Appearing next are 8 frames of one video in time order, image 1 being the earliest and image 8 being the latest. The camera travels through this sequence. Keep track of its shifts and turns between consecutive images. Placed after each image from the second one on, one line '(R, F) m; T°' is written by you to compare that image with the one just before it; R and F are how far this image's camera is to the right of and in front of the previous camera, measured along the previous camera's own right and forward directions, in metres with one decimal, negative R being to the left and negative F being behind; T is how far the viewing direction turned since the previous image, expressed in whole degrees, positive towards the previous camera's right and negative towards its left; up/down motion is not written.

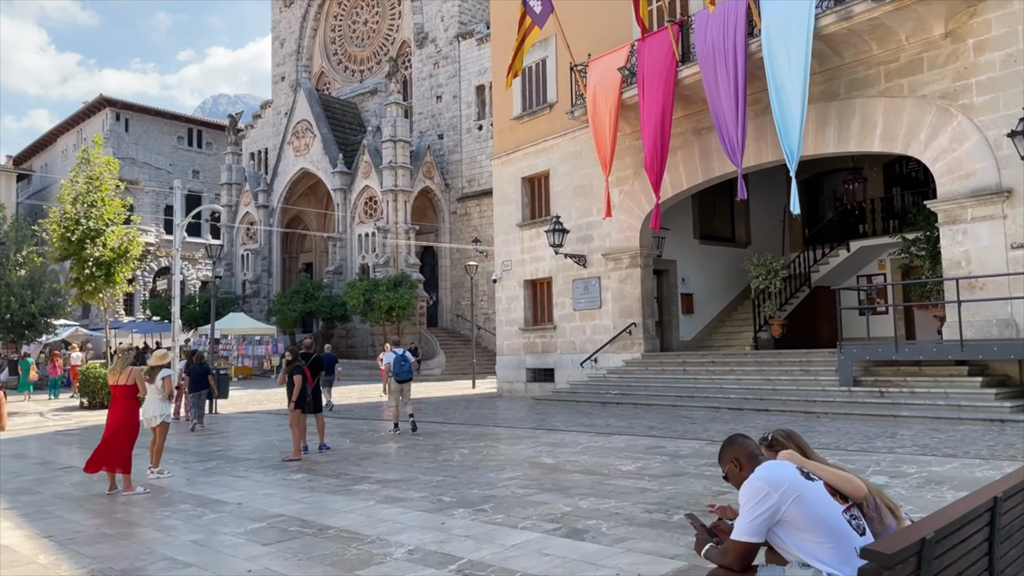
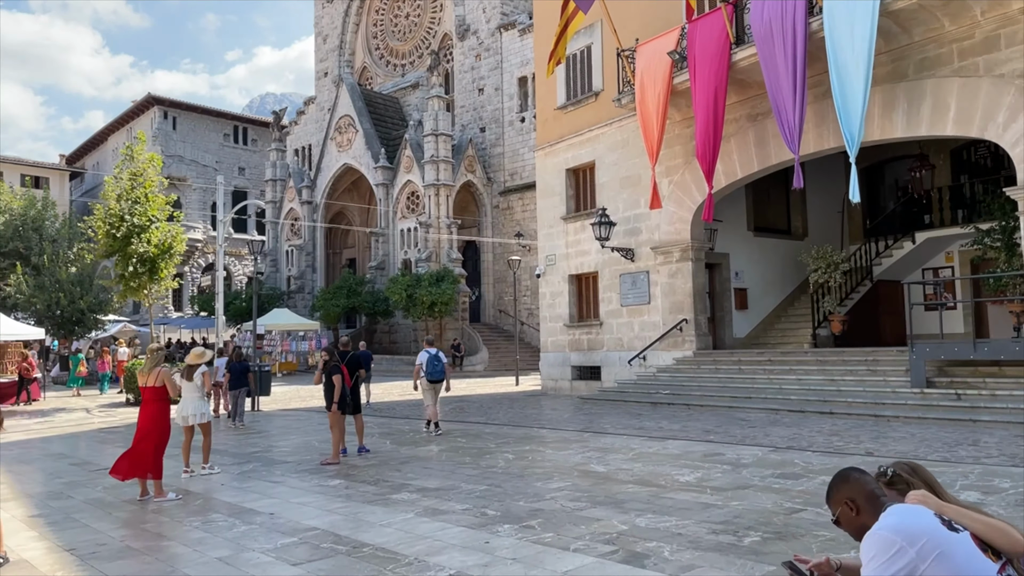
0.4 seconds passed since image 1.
(-0.1, +0.5) m; -3°
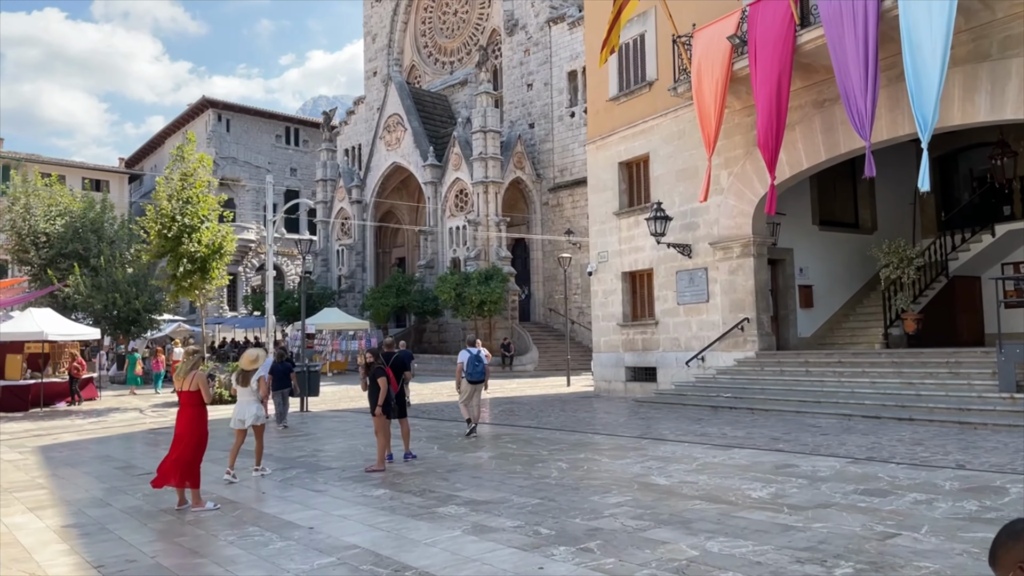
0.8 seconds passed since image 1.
(0.0, +0.5) m; -4°
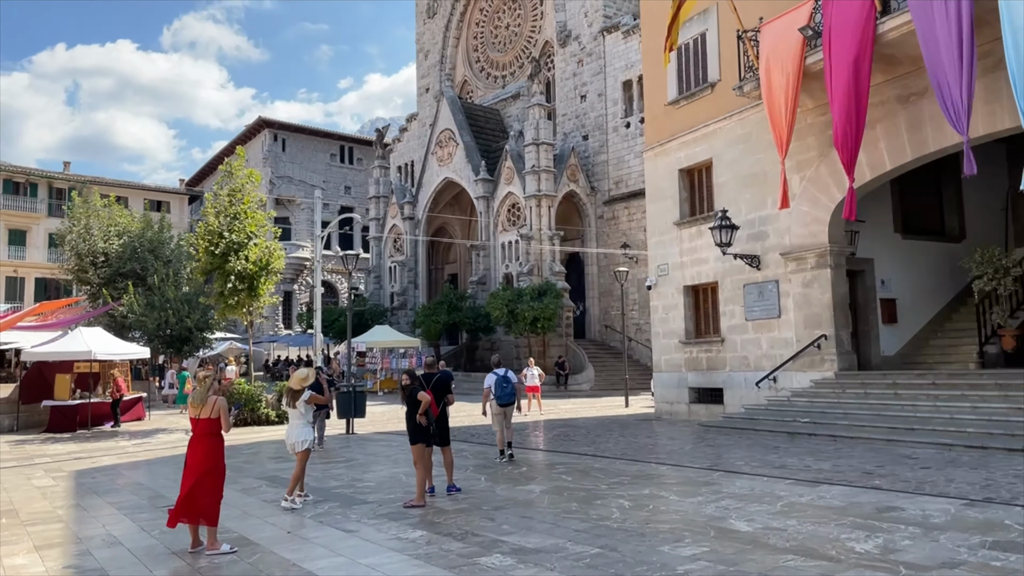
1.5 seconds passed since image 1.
(0.0, +0.9) m; -4°
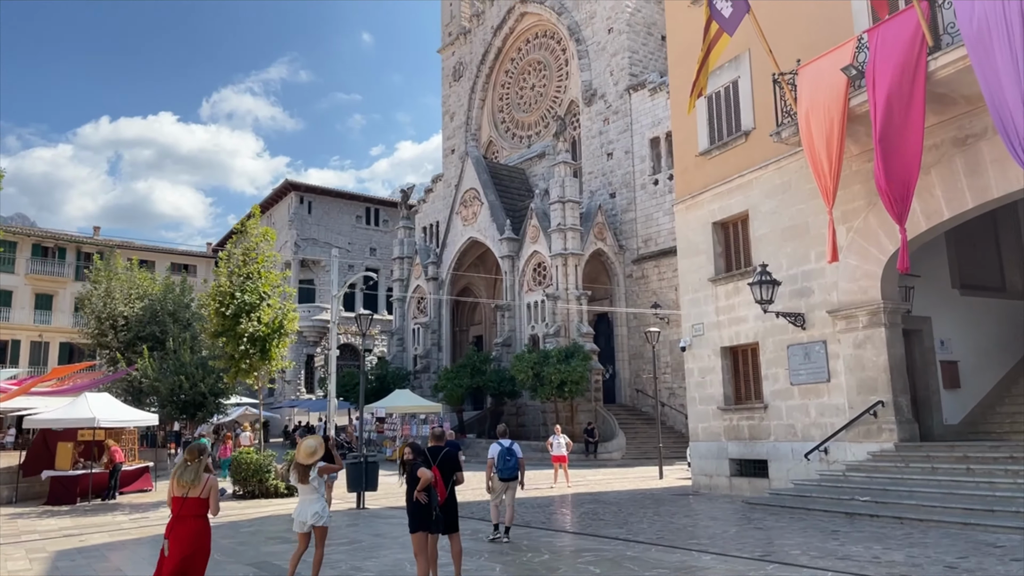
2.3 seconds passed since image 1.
(+0.1, +1.0) m; -2°
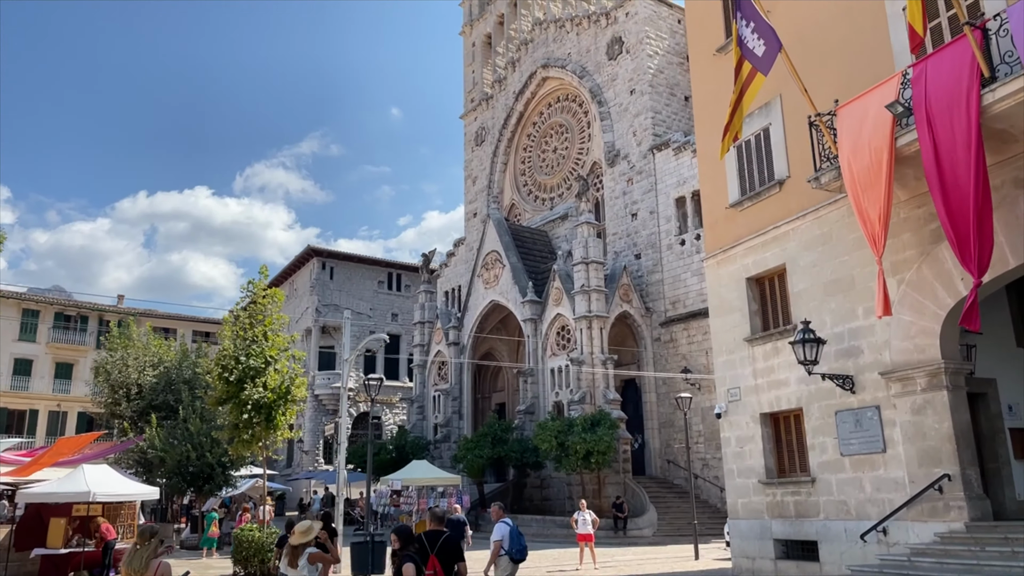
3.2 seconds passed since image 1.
(+0.1, +1.1) m; -2°
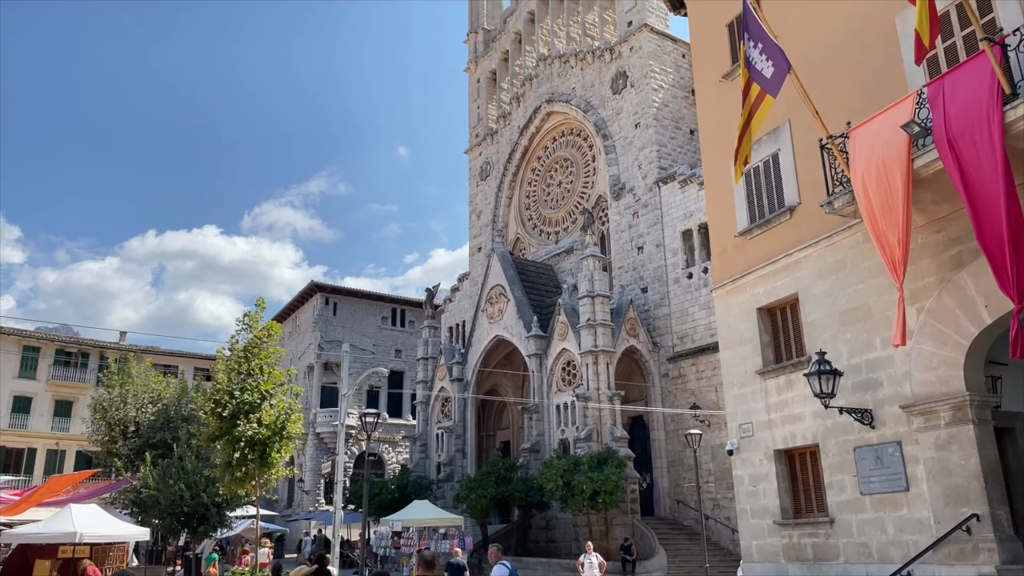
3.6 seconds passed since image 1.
(+0.1, +0.5) m; 0°
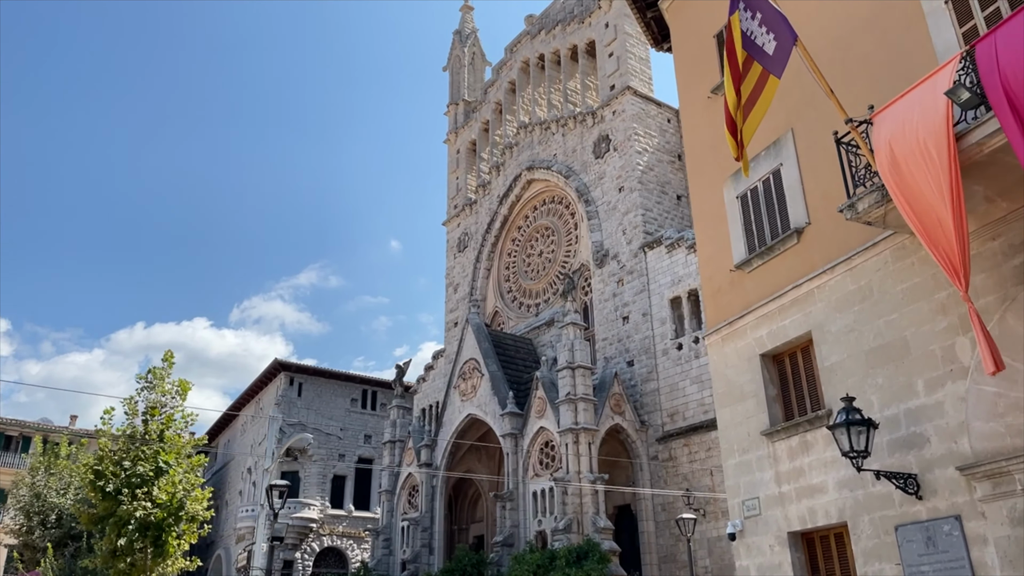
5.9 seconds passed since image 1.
(+0.7, +2.6) m; +1°
